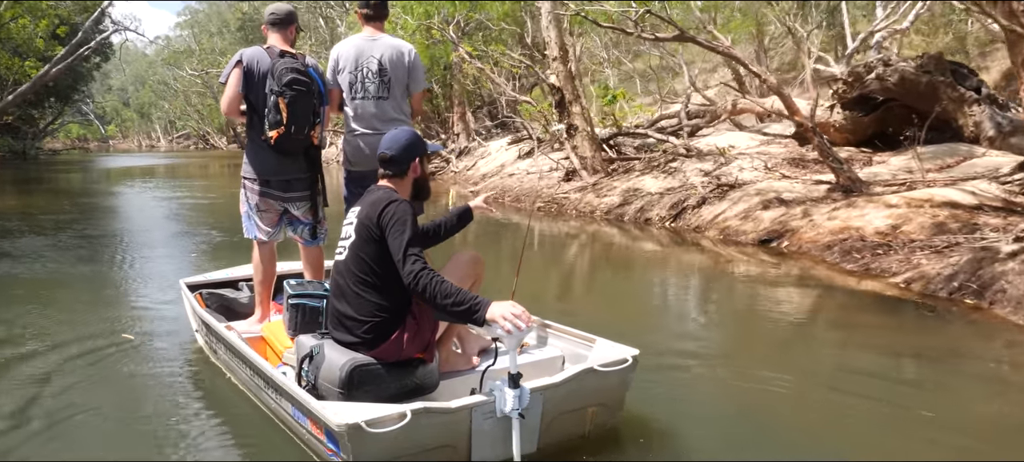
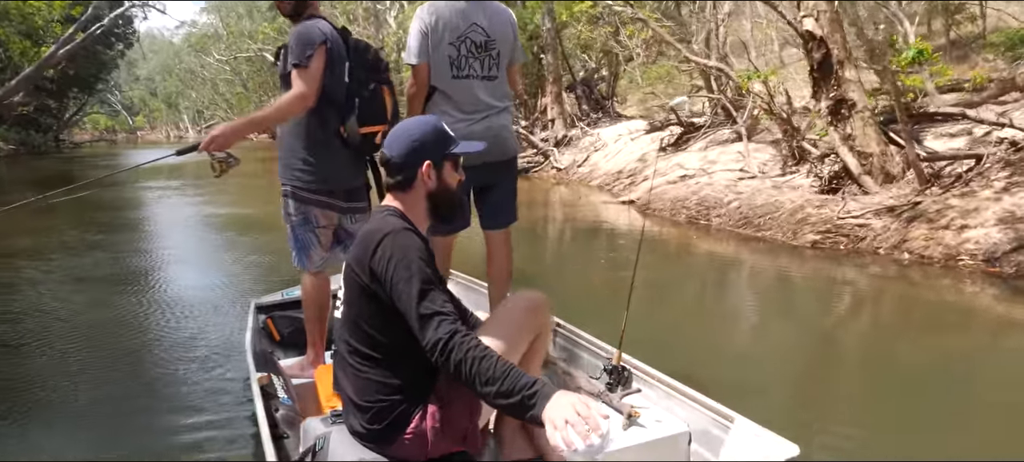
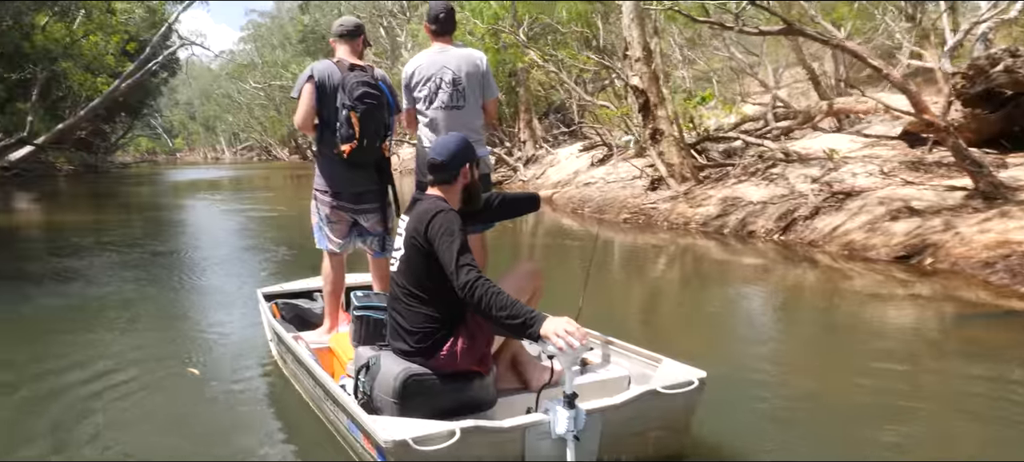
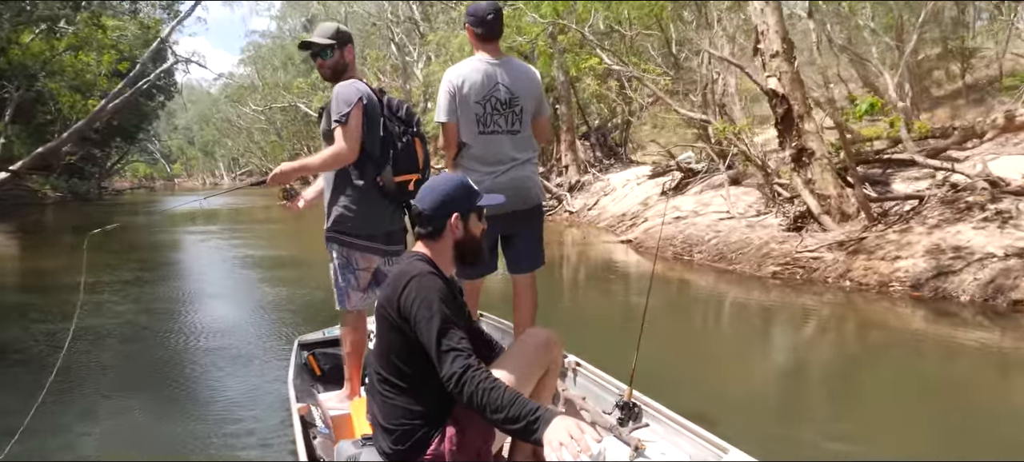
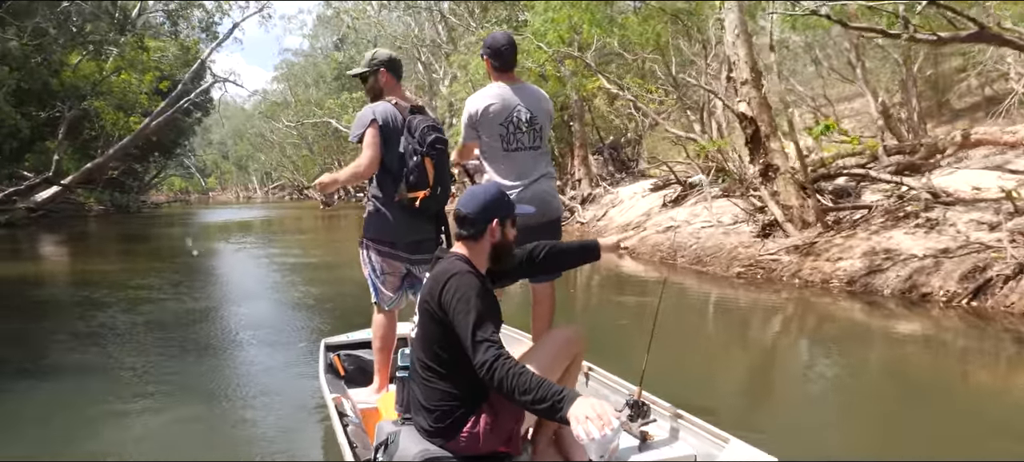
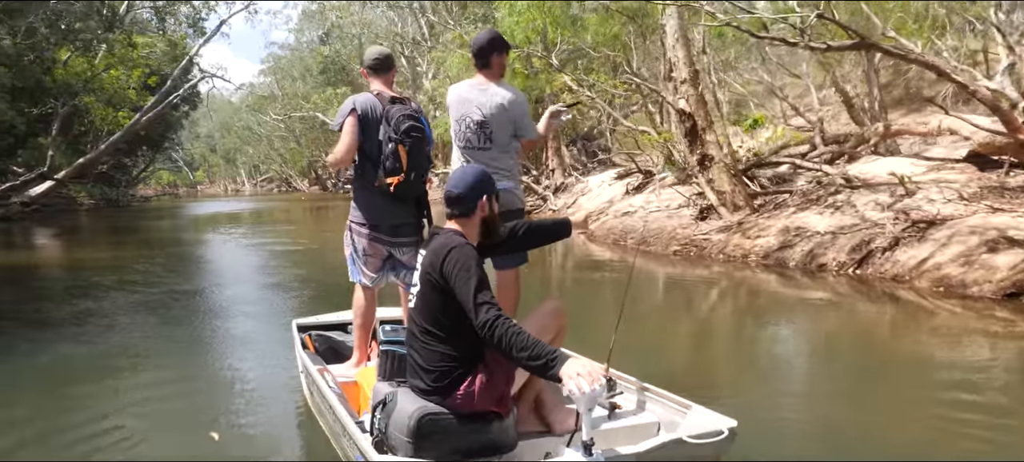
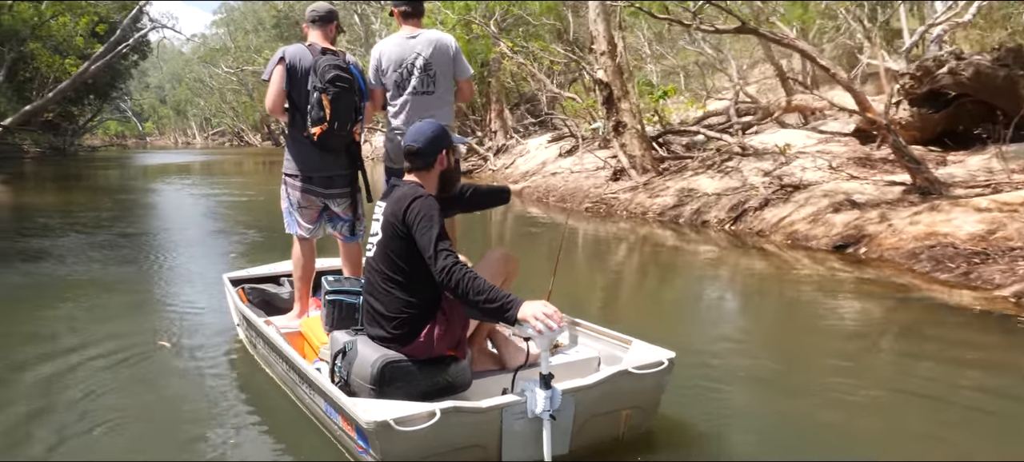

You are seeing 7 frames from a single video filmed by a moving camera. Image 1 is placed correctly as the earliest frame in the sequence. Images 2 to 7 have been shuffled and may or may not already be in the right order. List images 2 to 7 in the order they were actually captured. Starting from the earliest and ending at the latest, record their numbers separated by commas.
7, 3, 6, 5, 4, 2
